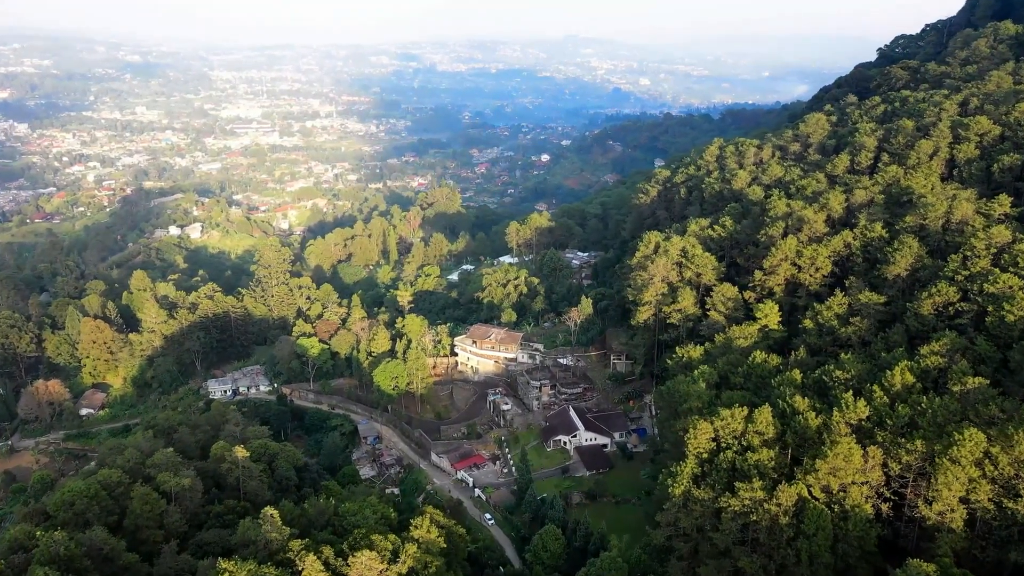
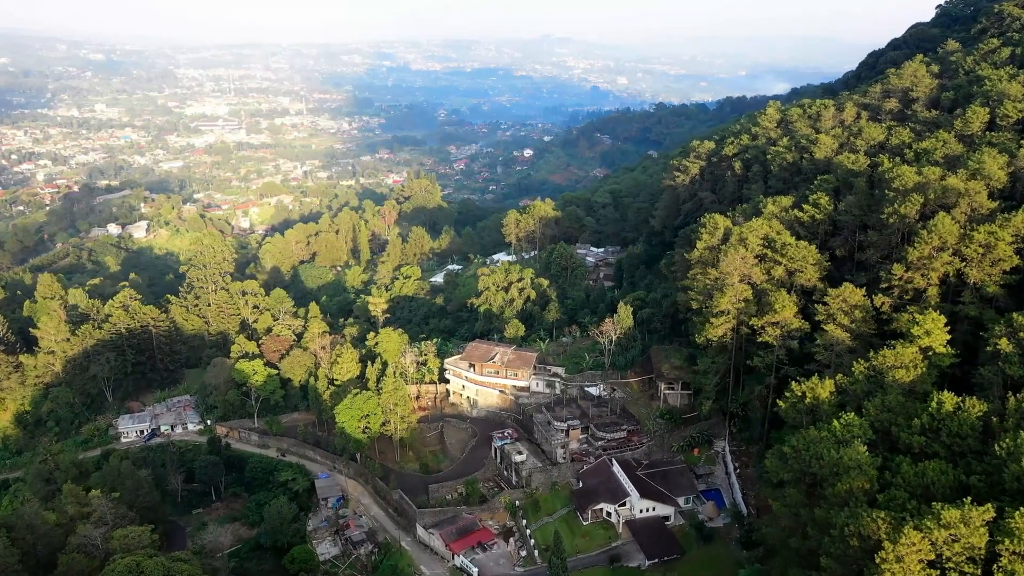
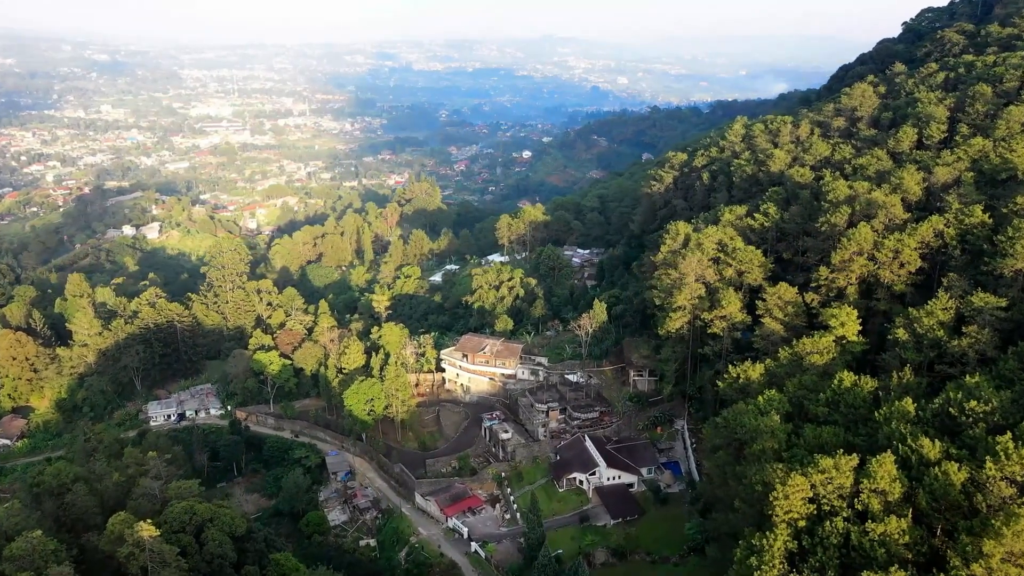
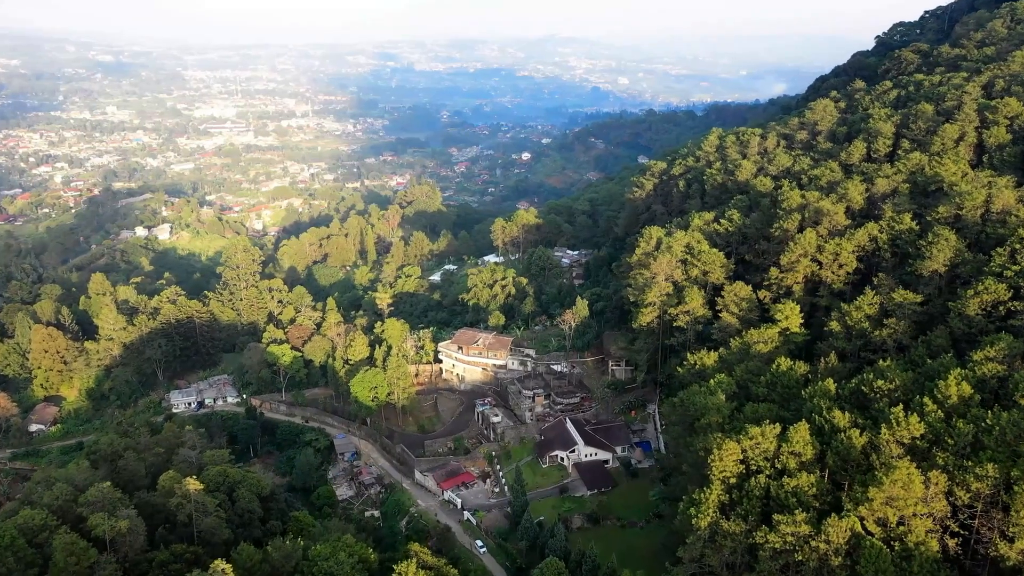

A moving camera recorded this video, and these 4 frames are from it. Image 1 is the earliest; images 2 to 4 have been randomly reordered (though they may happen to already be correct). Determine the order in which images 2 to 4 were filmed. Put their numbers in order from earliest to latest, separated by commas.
4, 3, 2
